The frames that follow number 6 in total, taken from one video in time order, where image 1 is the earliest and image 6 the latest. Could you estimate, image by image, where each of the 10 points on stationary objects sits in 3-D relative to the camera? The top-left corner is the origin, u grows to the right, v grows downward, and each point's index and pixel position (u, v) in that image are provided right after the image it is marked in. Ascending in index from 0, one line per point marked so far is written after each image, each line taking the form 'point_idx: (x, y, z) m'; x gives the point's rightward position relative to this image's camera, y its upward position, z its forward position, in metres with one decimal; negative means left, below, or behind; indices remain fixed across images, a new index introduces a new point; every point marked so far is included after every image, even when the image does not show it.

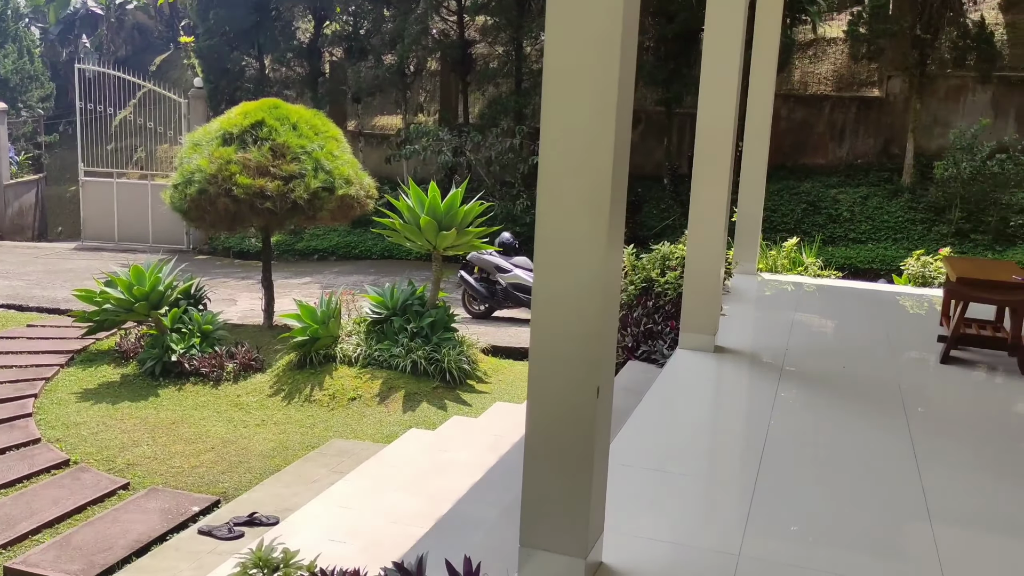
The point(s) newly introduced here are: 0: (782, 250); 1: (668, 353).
0: (+2.4, +0.3, +8.4) m
1: (+0.9, -0.4, +5.1) m
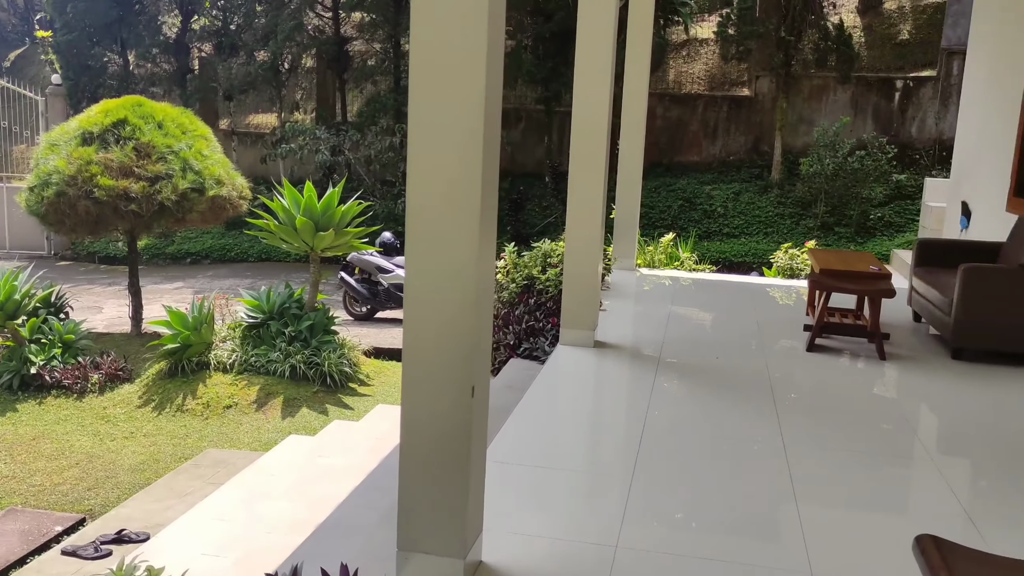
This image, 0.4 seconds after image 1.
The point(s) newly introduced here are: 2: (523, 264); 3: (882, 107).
0: (+1.3, +0.4, +8.6) m
1: (+0.2, -0.3, +5.2) m
2: (+0.1, +0.2, +6.2) m
3: (+4.7, +2.3, +11.8) m
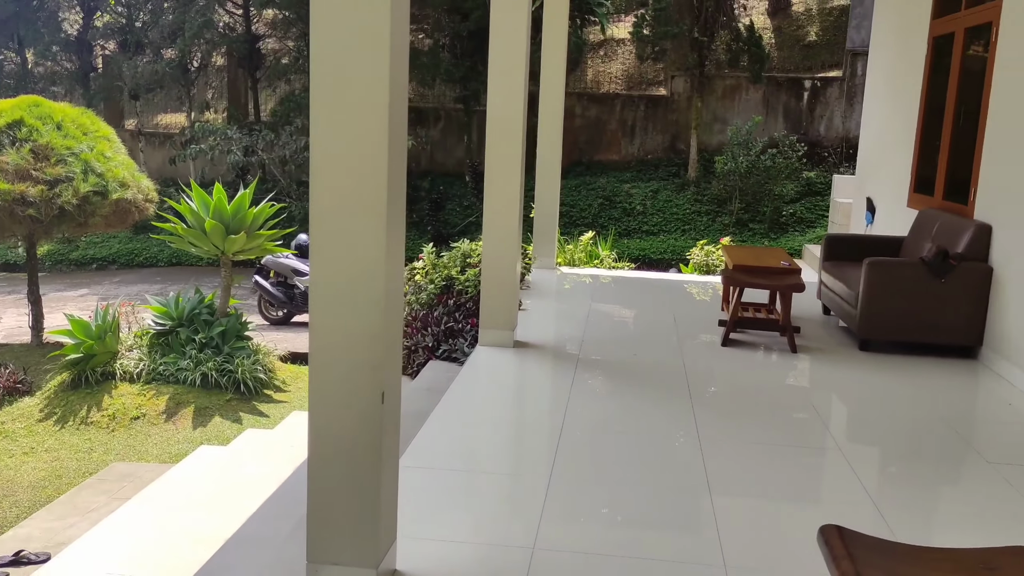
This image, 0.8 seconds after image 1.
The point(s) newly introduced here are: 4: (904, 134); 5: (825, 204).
0: (+0.6, +0.4, +8.6) m
1: (-0.2, -0.3, +5.2) m
2: (-0.5, +0.2, +6.1) m
3: (+3.7, +2.4, +12.1) m
4: (+2.8, +1.1, +6.6) m
5: (+4.0, +1.1, +11.7) m
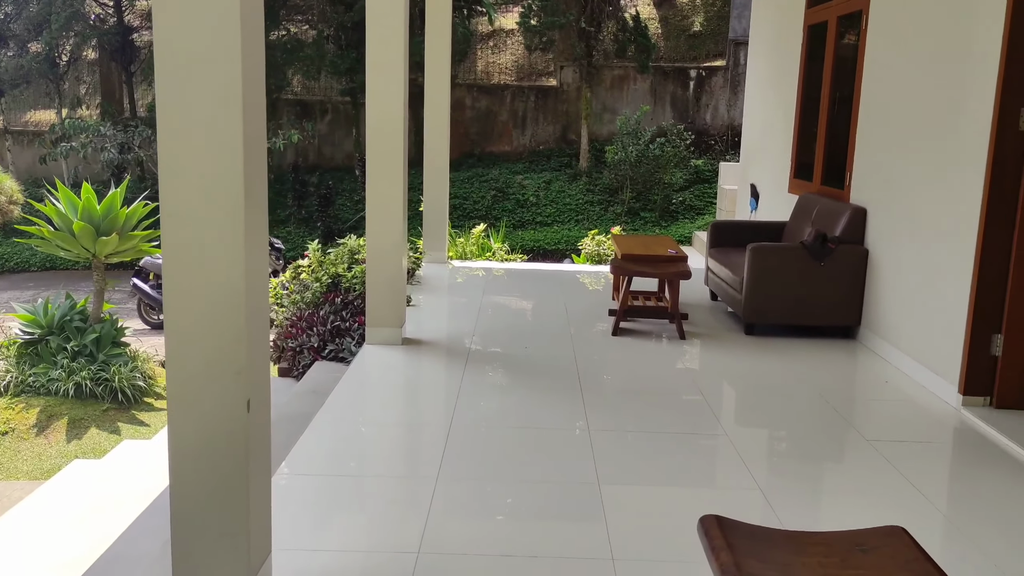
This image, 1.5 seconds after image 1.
0: (-0.4, +0.5, +8.5) m
1: (-0.8, -0.3, +5.0) m
2: (-1.2, +0.2, +6.0) m
3: (+2.2, +2.6, +12.3) m
4: (+2.0, +1.2, +6.8) m
5: (+2.6, +1.3, +12.0) m
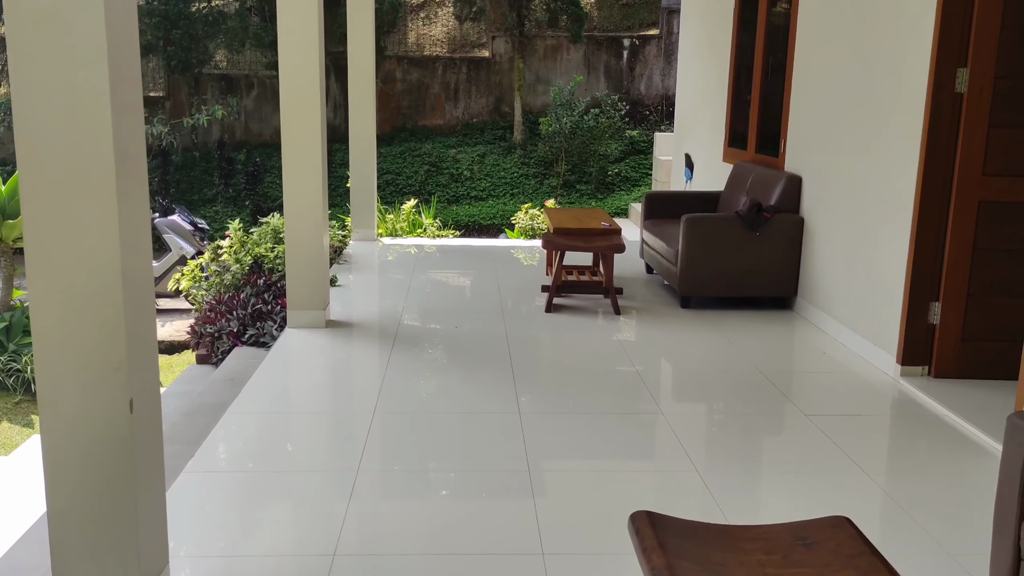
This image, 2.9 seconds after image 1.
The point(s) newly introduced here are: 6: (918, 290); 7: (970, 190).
0: (-1.0, +0.7, +8.3) m
1: (-1.2, -0.2, +4.8) m
2: (-1.6, +0.3, +5.7) m
3: (+1.3, +2.9, +12.1) m
4: (+1.5, +1.4, +6.7) m
5: (+1.8, +1.6, +11.9) m
6: (+1.7, 0.0, +3.8) m
7: (+1.8, +0.4, +3.7) m
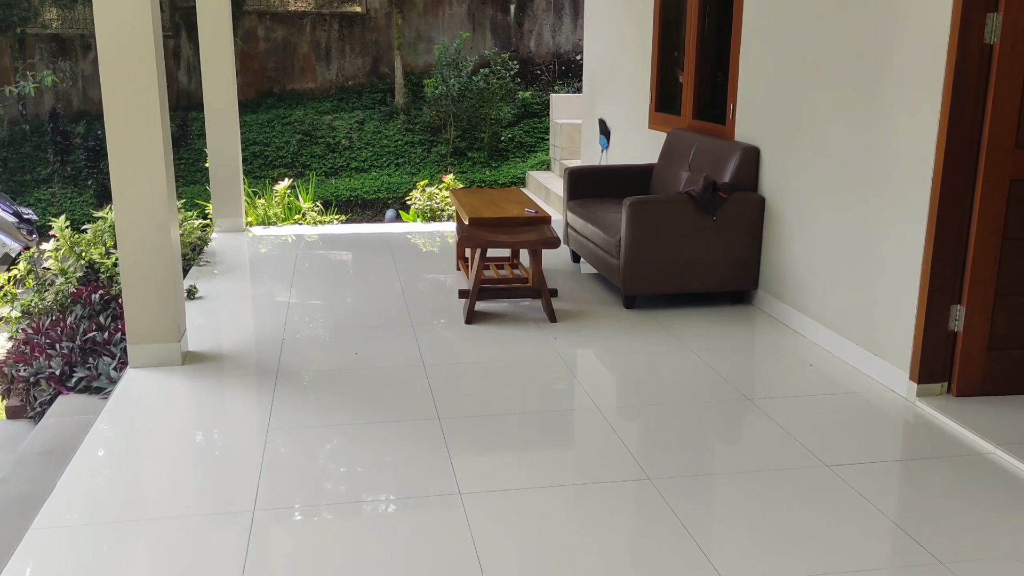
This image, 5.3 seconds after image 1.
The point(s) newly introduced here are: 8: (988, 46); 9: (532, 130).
0: (-1.8, +0.7, +7.1) m
1: (-1.6, -0.3, +3.7) m
2: (-2.1, +0.2, +4.5) m
3: (-0.2, +3.2, +11.2) m
4: (+0.8, +1.5, +5.8) m
5: (+0.4, +1.9, +11.0) m
6: (+1.4, 0.0, +3.1) m
7: (+1.6, +0.4, +3.0) m
8: (+1.5, +0.8, +2.9) m
9: (+0.2, +1.9, +11.0) m
